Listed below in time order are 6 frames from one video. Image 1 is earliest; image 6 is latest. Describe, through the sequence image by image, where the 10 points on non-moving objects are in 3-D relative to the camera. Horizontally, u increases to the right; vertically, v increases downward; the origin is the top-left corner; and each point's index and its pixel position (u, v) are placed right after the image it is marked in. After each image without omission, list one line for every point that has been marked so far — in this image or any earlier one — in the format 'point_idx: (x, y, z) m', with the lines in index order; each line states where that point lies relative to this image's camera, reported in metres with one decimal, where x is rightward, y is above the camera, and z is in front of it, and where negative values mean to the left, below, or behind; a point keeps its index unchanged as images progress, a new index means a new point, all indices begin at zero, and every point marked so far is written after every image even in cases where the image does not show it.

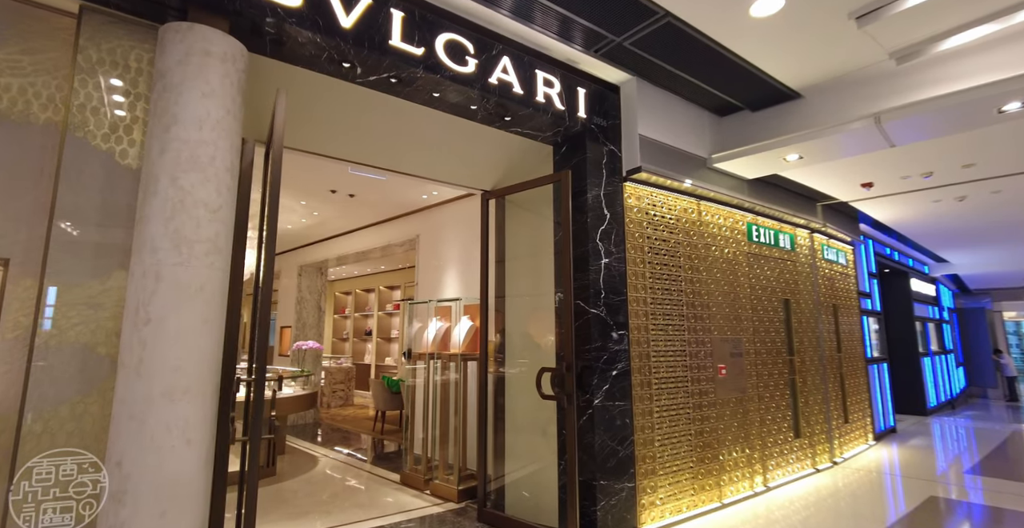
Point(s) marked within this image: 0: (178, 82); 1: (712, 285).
0: (-1.5, +0.8, +2.2) m
1: (+1.8, -0.2, +4.5) m
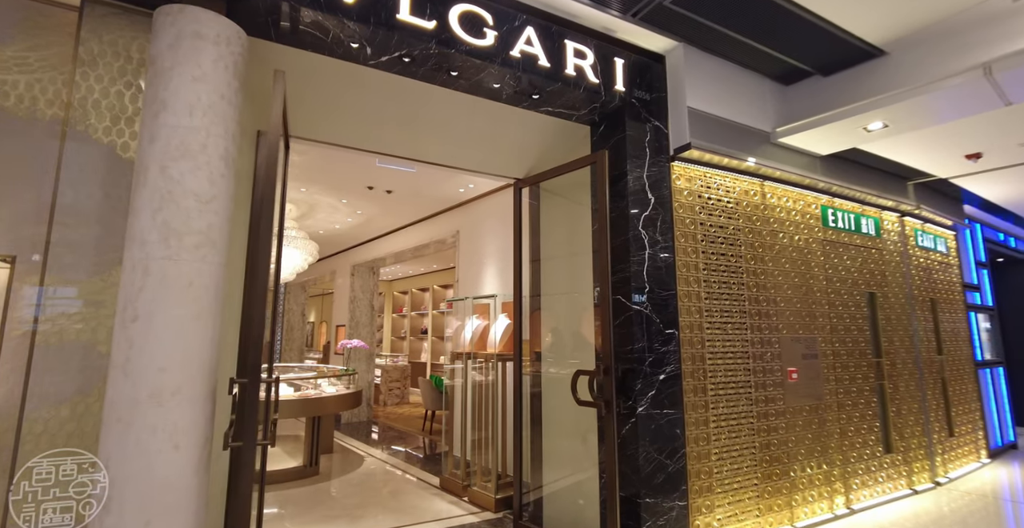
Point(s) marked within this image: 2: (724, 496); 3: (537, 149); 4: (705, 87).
0: (-1.4, +0.8, +2.1) m
1: (+2.1, -0.1, +3.9) m
2: (+1.4, -1.5, +3.3) m
3: (+0.2, +0.9, +3.9) m
4: (+1.4, +1.3, +3.6) m
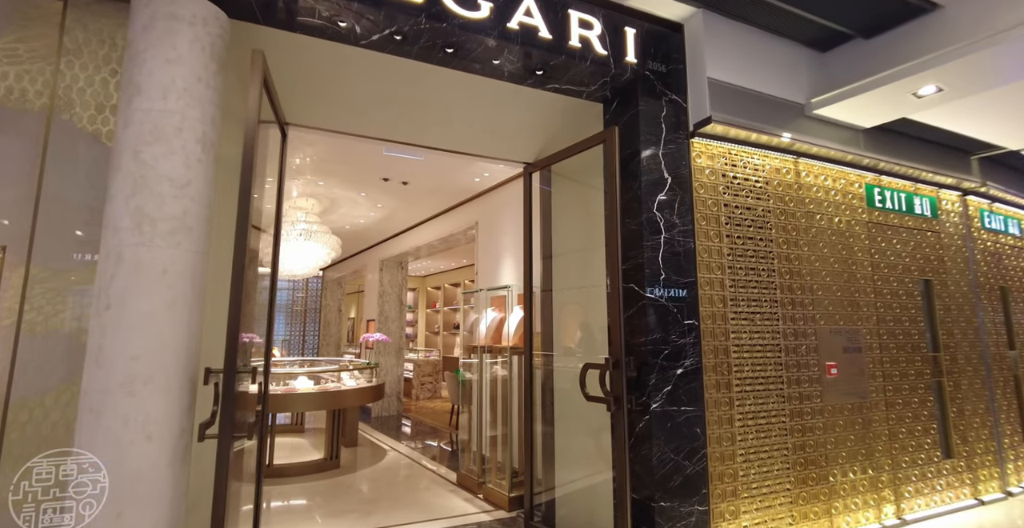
0: (-1.5, +0.9, +2.0) m
1: (+2.2, 0.0, +3.6) m
2: (+1.5, -1.5, +3.0) m
3: (+0.3, +1.0, +3.7) m
4: (+1.4, +1.4, +3.3) m
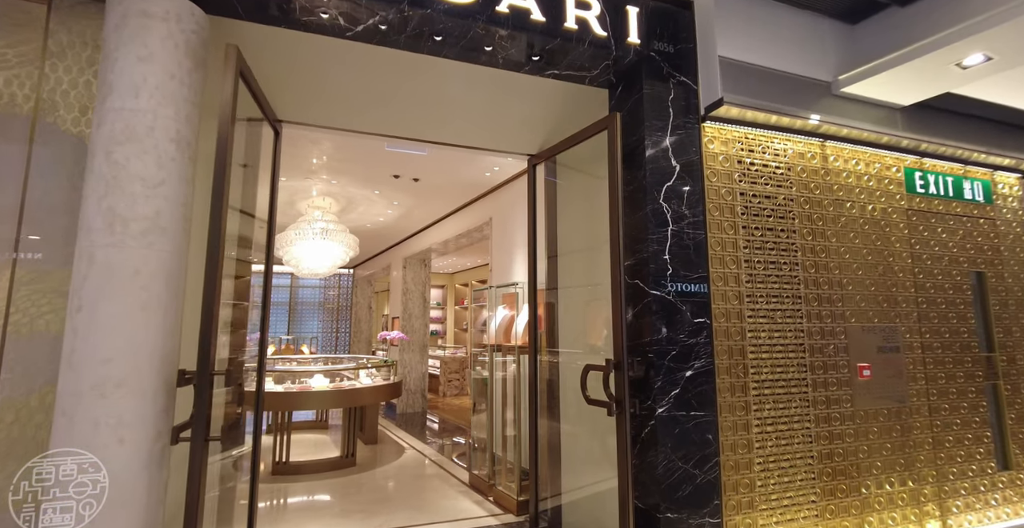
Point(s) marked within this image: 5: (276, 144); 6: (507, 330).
0: (-1.6, +0.9, +2.0) m
1: (+2.2, +0.1, +3.3) m
2: (+1.5, -1.4, +2.8) m
3: (+0.3, +1.0, +3.5) m
4: (+1.4, +1.4, +3.0) m
5: (-1.5, +0.8, +3.1) m
6: (0.0, -0.6, +4.2) m
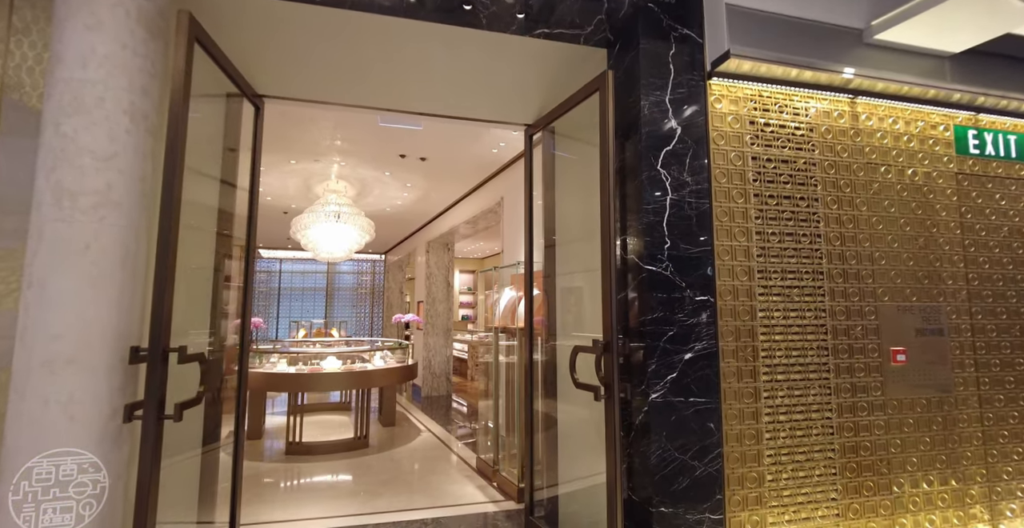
0: (-1.8, +1.0, +2.0) m
1: (+2.1, +0.2, +2.9) m
2: (+1.4, -1.3, +2.5) m
3: (+0.2, +1.2, +3.3) m
4: (+1.3, +1.6, +2.7) m
5: (-1.6, +0.9, +3.1) m
6: (0.0, -0.4, +4.1) m
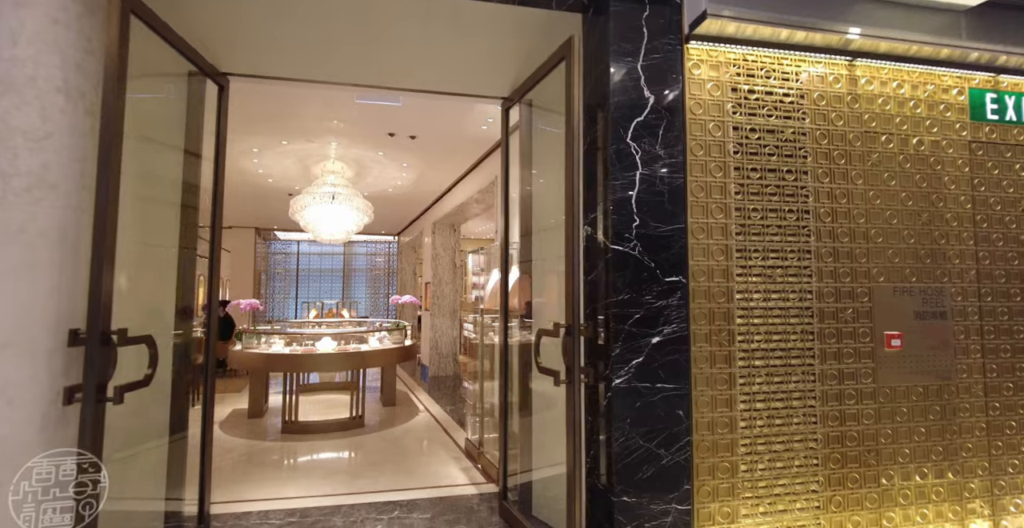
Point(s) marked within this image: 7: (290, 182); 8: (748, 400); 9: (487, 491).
0: (-2.0, +1.0, +1.9) m
1: (+2.0, +0.3, +2.7) m
2: (+1.2, -1.2, +2.4) m
3: (+0.1, +1.3, +3.1) m
4: (+1.1, +1.7, +2.4) m
5: (-1.7, +1.0, +3.0) m
6: (-0.1, -0.2, +4.0) m
7: (-3.0, +1.1, +6.7) m
8: (+1.2, -0.7, +2.4) m
9: (-0.1, -1.6, +3.5) m
